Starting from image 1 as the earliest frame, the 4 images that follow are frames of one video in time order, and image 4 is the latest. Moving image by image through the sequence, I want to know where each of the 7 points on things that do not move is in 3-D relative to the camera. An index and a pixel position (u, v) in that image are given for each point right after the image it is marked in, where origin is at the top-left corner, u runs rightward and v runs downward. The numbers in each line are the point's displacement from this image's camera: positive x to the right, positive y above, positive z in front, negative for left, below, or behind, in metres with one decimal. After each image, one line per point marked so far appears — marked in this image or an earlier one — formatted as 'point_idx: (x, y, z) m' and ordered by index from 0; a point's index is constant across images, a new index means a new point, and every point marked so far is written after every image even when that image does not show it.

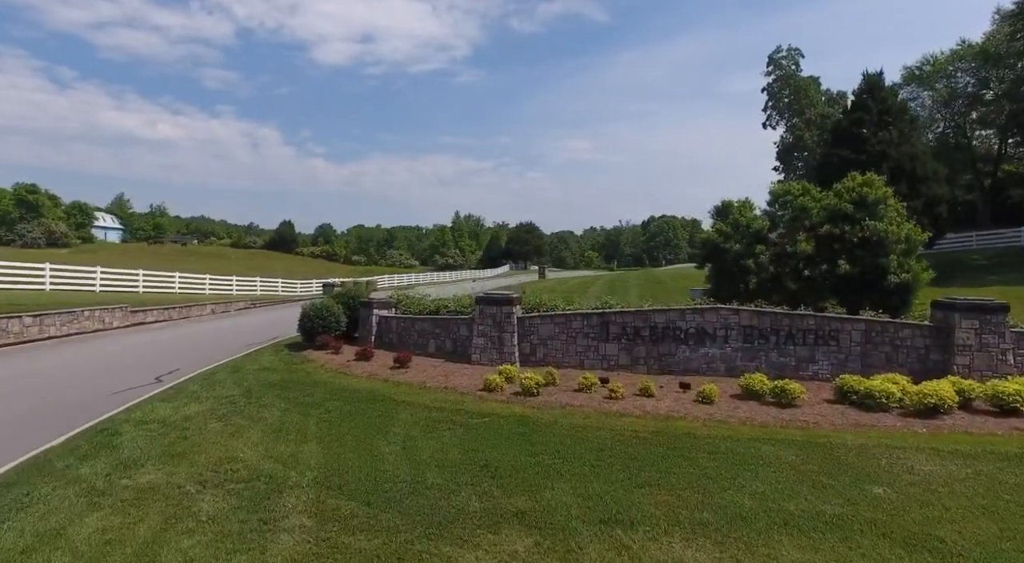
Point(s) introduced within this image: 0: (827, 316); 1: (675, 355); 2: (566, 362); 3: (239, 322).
0: (+5.2, -0.6, +9.5) m
1: (+2.8, -1.3, +10.2) m
2: (+1.0, -1.5, +10.6) m
3: (-8.9, -1.4, +19.3) m
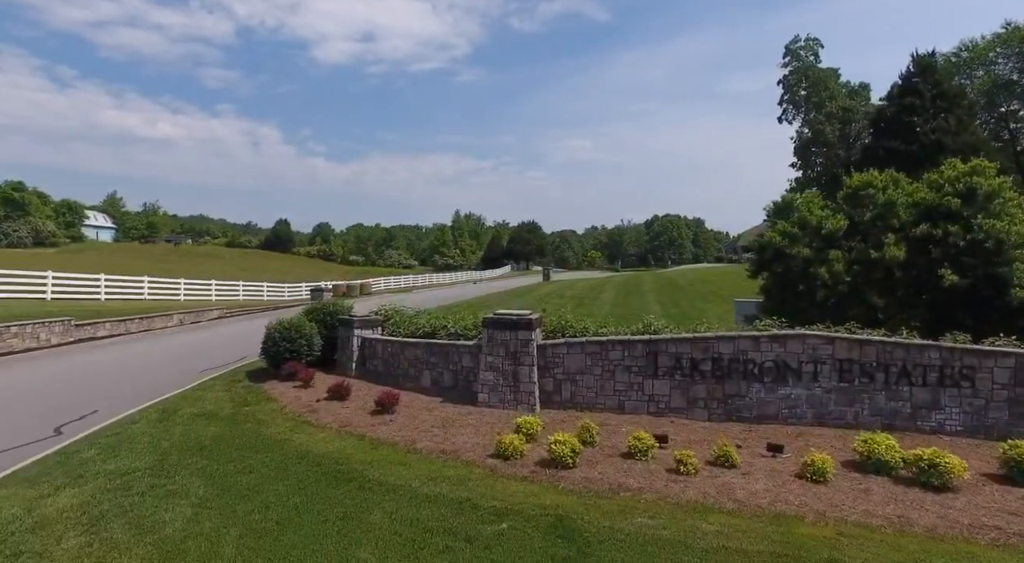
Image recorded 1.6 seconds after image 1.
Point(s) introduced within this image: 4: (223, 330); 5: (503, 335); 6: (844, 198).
0: (+5.4, -0.8, +7.1) m
1: (+3.1, -1.5, +7.7) m
2: (+1.2, -1.7, +8.1) m
3: (-8.7, -1.6, +16.8) m
4: (-9.0, -1.5, +18.1) m
5: (-0.1, -0.7, +8.1) m
6: (+6.1, +1.6, +10.8) m
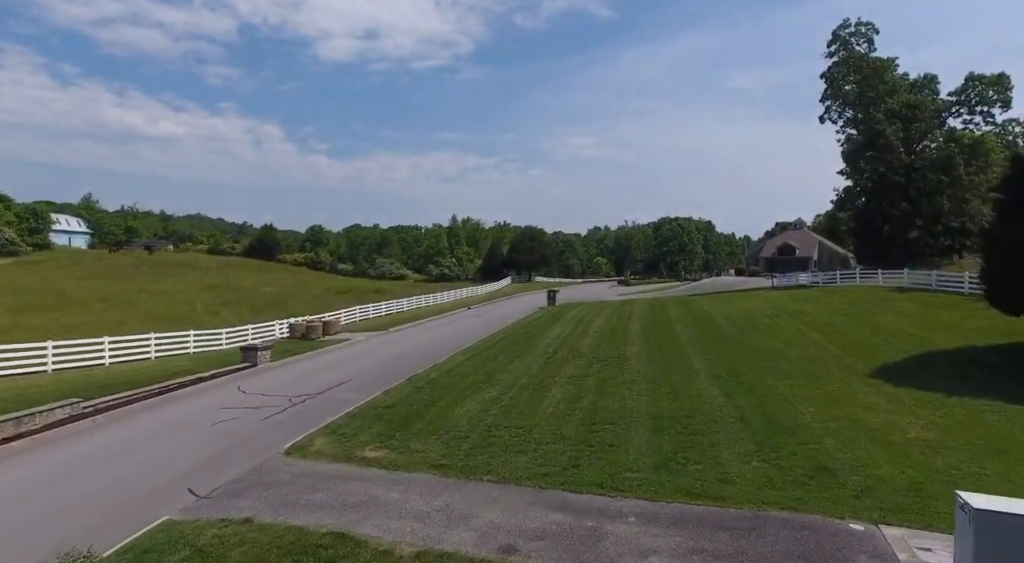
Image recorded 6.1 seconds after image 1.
0: (+5.3, -2.8, +0.2) m
1: (+2.9, -3.5, +0.8) m
2: (+1.1, -3.7, +1.3) m
3: (-8.8, -3.5, +10.0) m
4: (-9.1, -3.5, +11.2) m
5: (-0.3, -2.7, +1.3) m
6: (+6.0, -0.4, +3.9) m
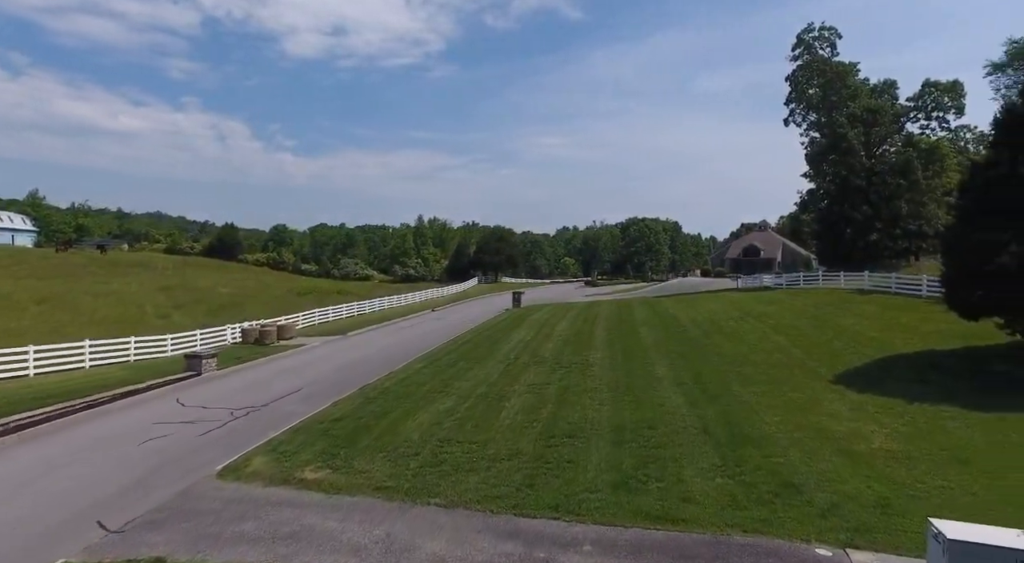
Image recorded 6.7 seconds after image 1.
0: (+5.0, -2.9, -0.2) m
1: (+2.6, -3.6, +0.3) m
2: (+0.7, -3.8, +0.6) m
3: (-9.6, -3.7, +8.8) m
4: (-9.9, -3.6, +10.1) m
5: (-0.6, -2.8, +0.6) m
6: (+5.5, -0.5, +3.5) m
